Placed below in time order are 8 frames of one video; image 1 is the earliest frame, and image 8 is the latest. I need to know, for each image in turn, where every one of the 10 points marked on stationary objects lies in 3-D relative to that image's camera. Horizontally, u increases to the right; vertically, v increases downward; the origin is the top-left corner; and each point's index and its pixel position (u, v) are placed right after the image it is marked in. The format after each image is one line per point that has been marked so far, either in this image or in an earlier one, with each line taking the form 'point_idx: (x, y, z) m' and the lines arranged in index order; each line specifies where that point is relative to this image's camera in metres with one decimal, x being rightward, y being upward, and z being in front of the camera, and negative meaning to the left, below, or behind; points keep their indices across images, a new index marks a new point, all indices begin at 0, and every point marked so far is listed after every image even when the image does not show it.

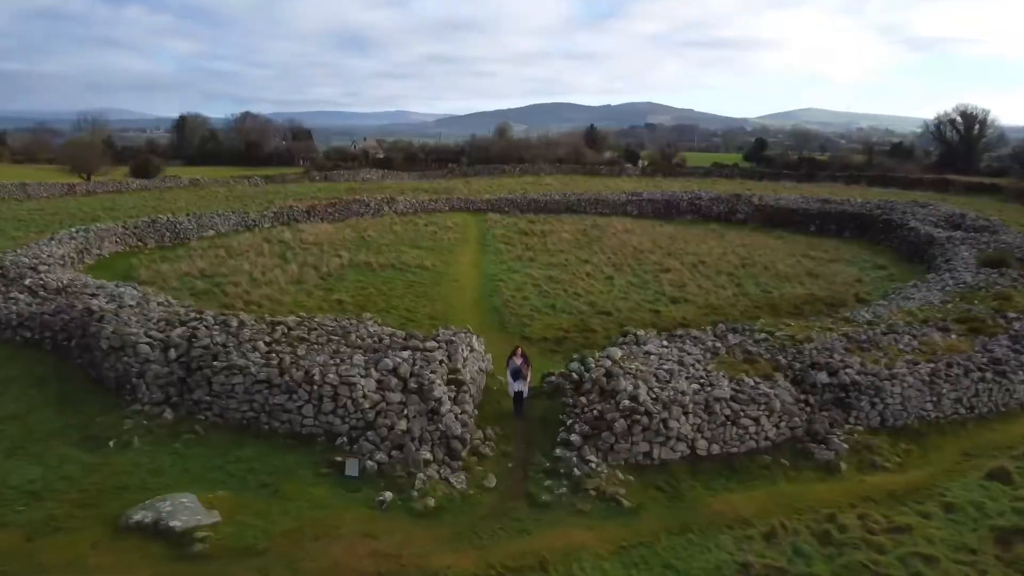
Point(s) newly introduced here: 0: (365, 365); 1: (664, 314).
0: (-2.2, -1.1, +11.8) m
1: (+3.6, -0.6, +19.2) m
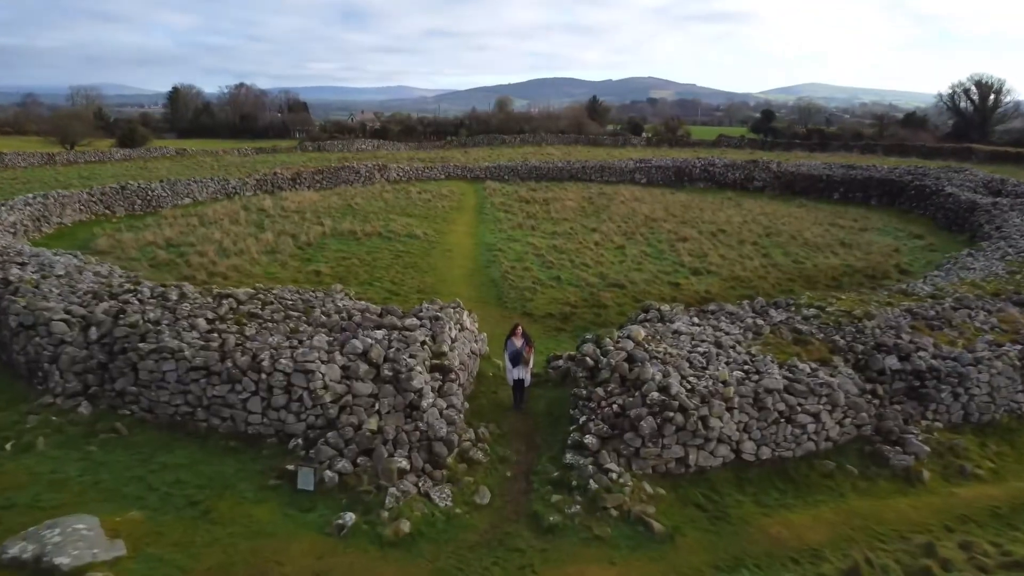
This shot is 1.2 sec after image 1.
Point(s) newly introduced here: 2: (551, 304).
0: (-2.2, -0.7, +9.5) m
1: (+3.6, 0.0, +16.9) m
2: (+0.8, -0.3, +15.9) m
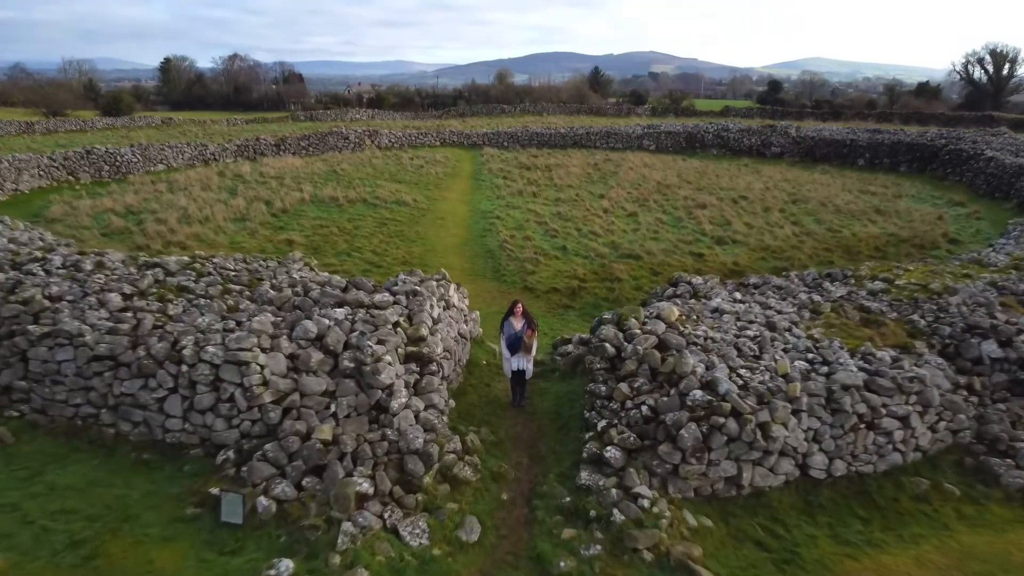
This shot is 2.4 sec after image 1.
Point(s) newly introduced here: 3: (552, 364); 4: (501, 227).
0: (-2.2, -0.4, +7.4) m
1: (+3.6, +0.6, +14.7) m
2: (+0.7, +0.2, +13.7) m
3: (+0.4, -0.9, +9.1) m
4: (-0.2, +1.3, +17.3) m
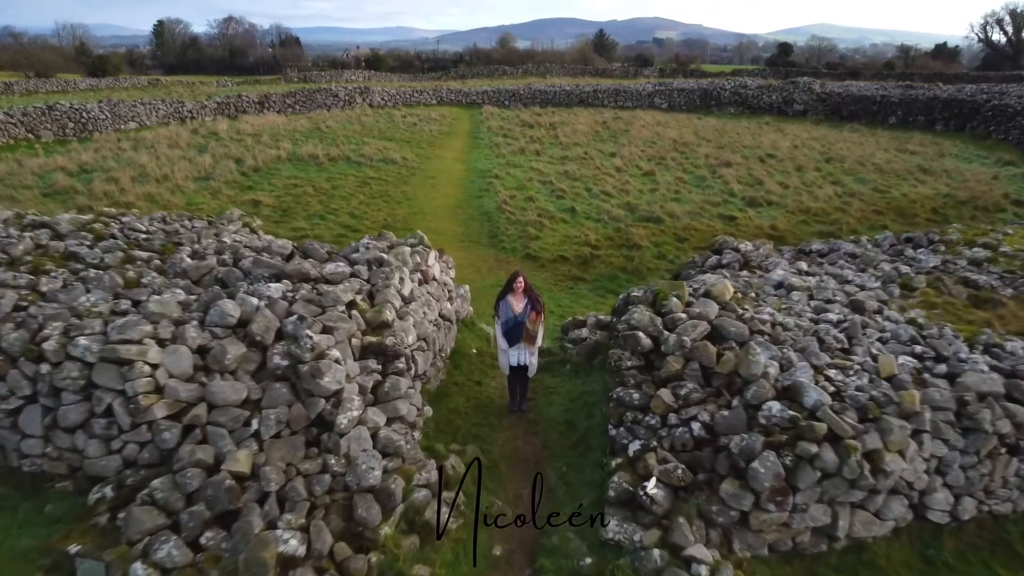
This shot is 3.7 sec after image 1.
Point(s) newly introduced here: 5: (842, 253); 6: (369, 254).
0: (-2.2, -0.2, +5.3) m
1: (+3.6, +1.0, +12.6) m
2: (+0.7, +0.6, +11.6) m
3: (+0.4, -0.6, +7.0) m
4: (-0.2, +1.9, +15.2) m
5: (+3.0, +0.3, +7.5) m
6: (-1.1, +0.3, +6.4) m
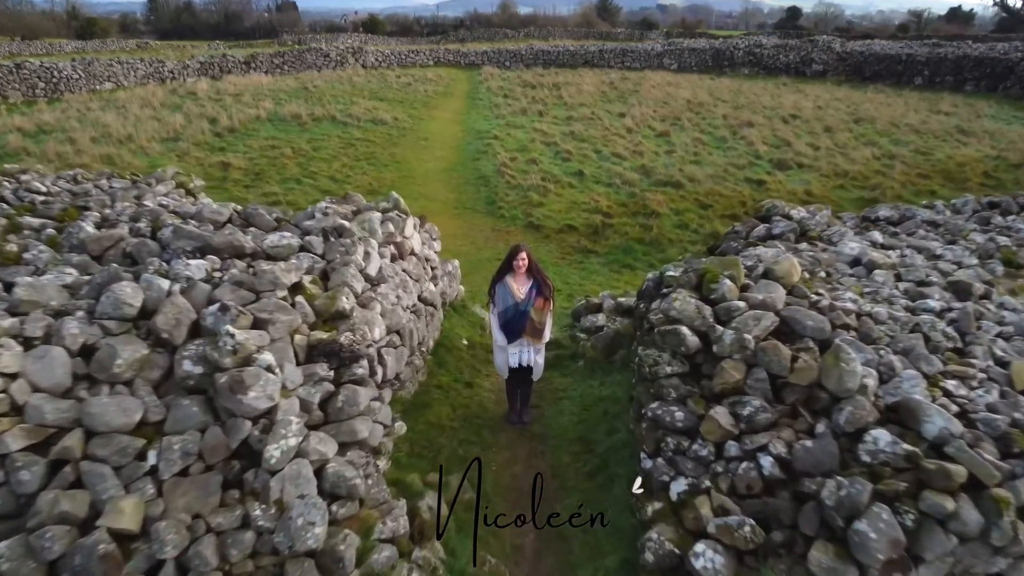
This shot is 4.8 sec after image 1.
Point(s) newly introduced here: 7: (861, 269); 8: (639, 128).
0: (-2.2, -0.1, +4.0) m
1: (+3.6, +1.4, +11.1) m
2: (+0.7, +1.0, +10.2) m
3: (+0.4, -0.4, +5.7) m
4: (-0.2, +2.4, +13.7) m
5: (+3.0, +0.5, +6.0) m
6: (-1.1, +0.4, +5.0) m
7: (+2.1, +0.1, +4.9) m
8: (+2.4, +3.1, +15.7) m
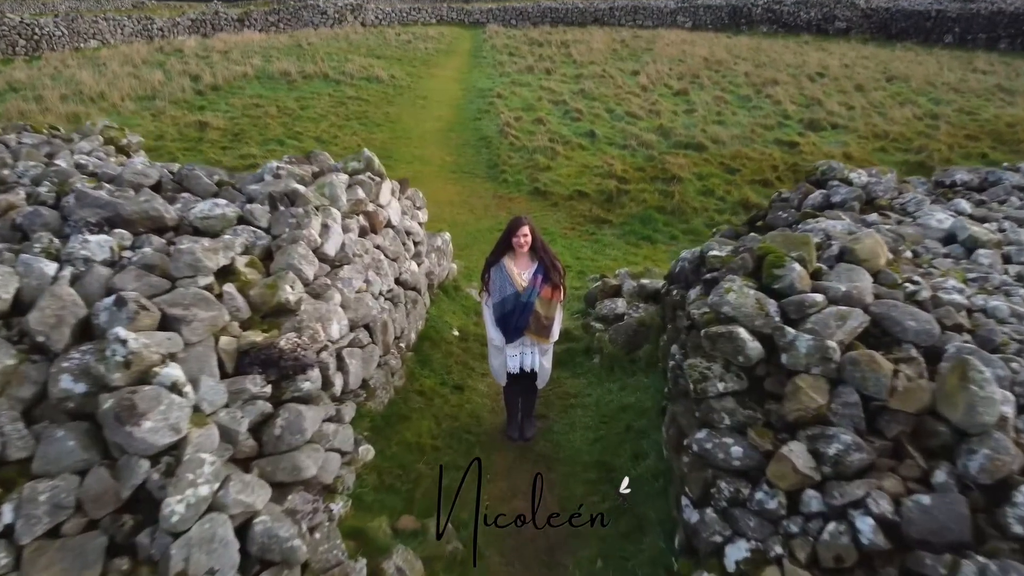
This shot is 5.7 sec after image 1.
0: (-2.2, 0.0, +3.0) m
1: (+3.6, +1.7, +10.0) m
2: (+0.8, +1.3, +9.1) m
3: (+0.4, -0.3, +4.6) m
4: (-0.1, +2.8, +12.6) m
5: (+3.0, +0.6, +5.0) m
6: (-1.1, +0.5, +3.9) m
7: (+2.1, +0.2, +3.8) m
8: (+2.5, +3.6, +14.5) m
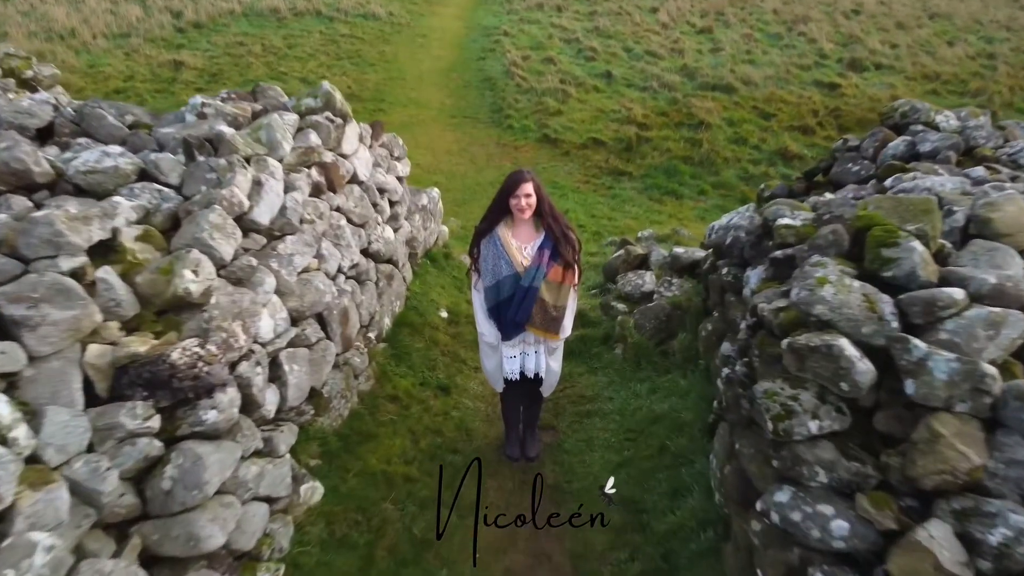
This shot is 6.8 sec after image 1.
0: (-2.2, 0.0, +2.0) m
1: (+3.7, +2.2, +8.9) m
2: (+0.8, +1.7, +8.1) m
3: (+0.4, -0.2, +3.7) m
4: (0.0, +3.4, +11.5) m
5: (+3.1, +0.8, +3.9) m
6: (-1.1, +0.6, +3.0) m
7: (+2.1, +0.3, +2.9) m
8: (+2.7, +4.3, +13.3) m
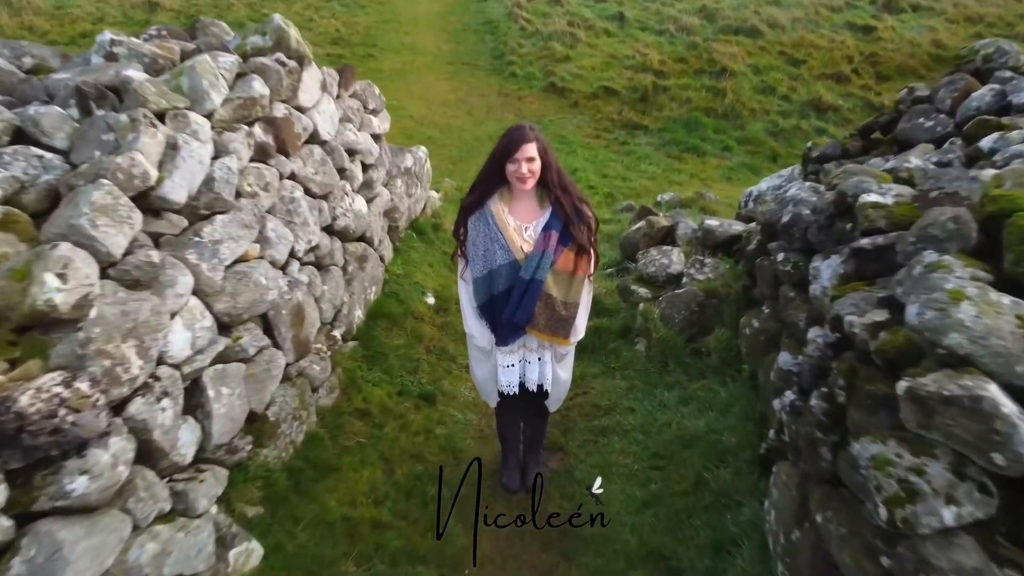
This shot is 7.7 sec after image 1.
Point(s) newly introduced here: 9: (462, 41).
0: (-2.3, 0.0, +1.4) m
1: (+3.8, +2.6, +8.1) m
2: (+0.9, +2.0, +7.3) m
3: (+0.4, -0.1, +3.1) m
4: (0.0, +4.0, +10.6) m
5: (+3.1, +0.8, +3.2) m
6: (-1.1, +0.6, +2.3) m
7: (+2.1, +0.3, +2.2) m
8: (+2.7, +5.0, +12.3) m
9: (-0.5, +2.5, +8.3) m
